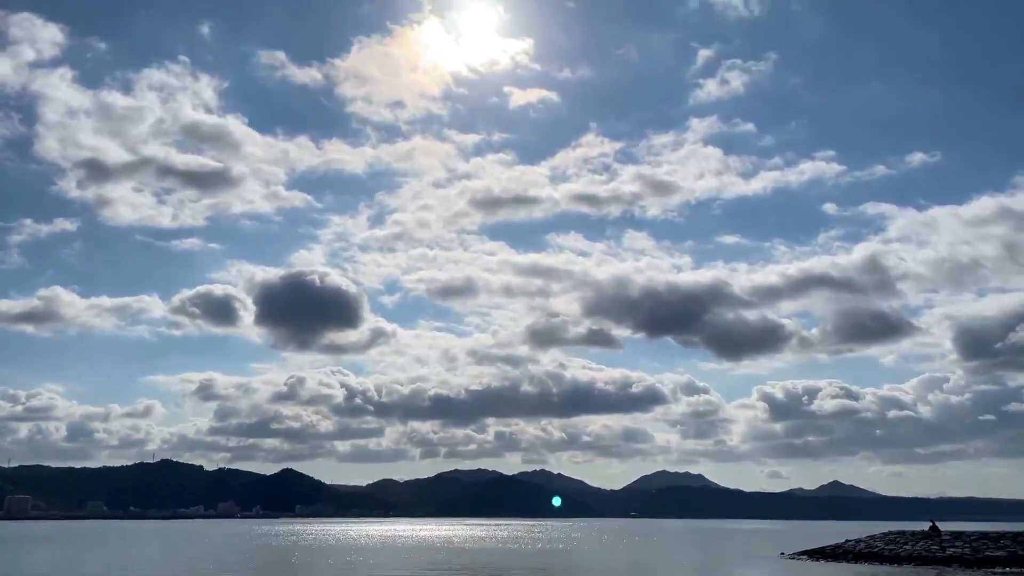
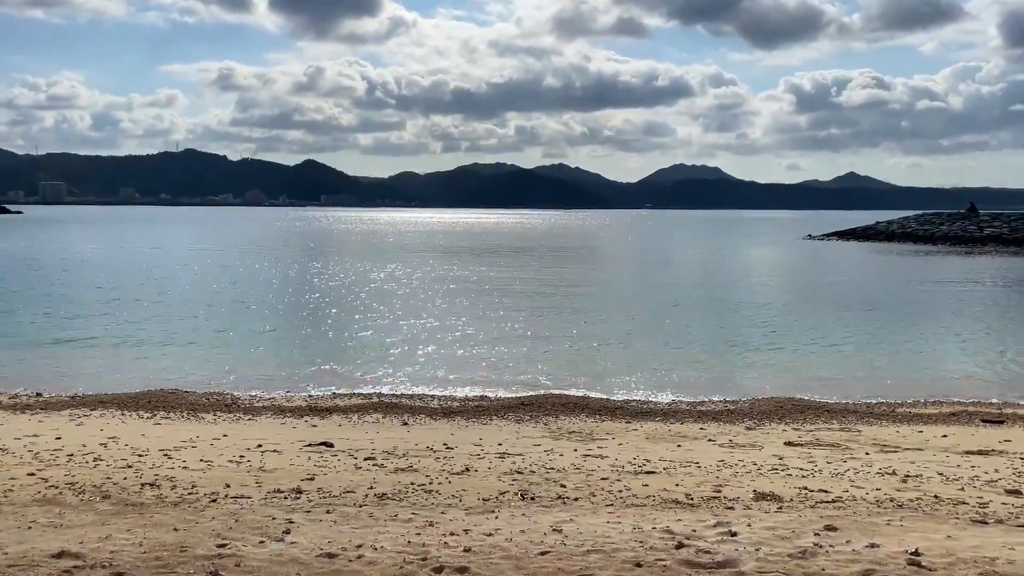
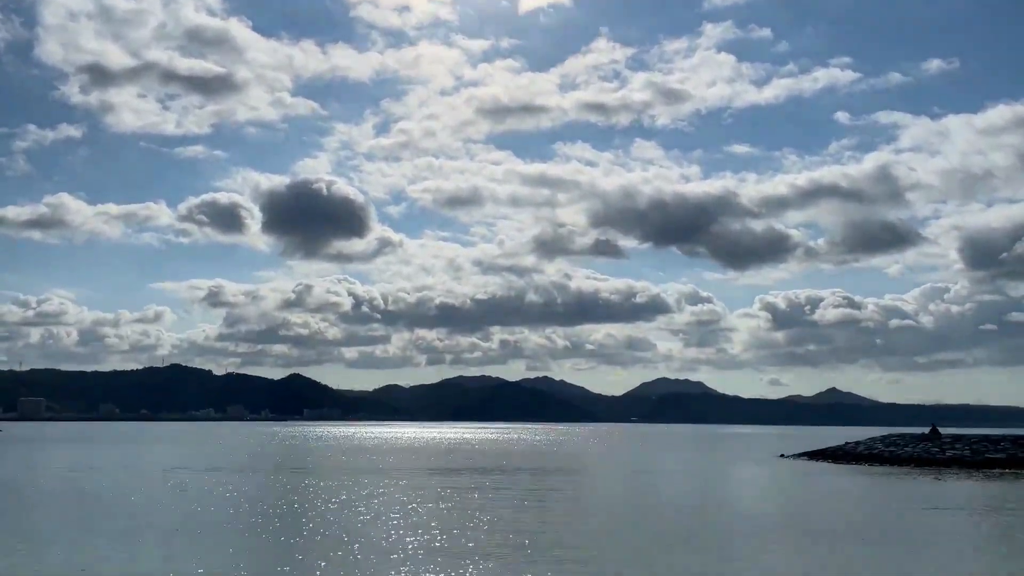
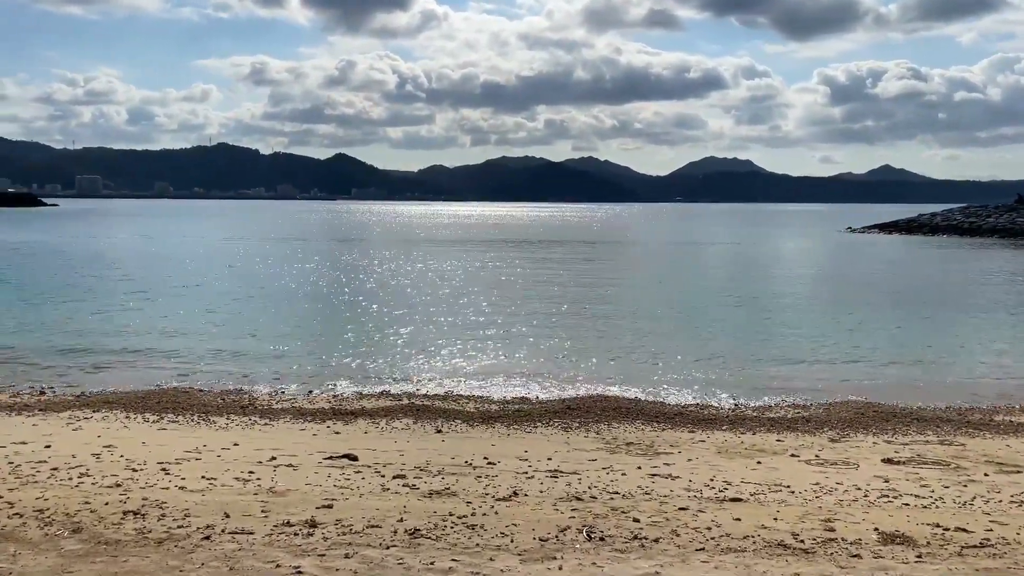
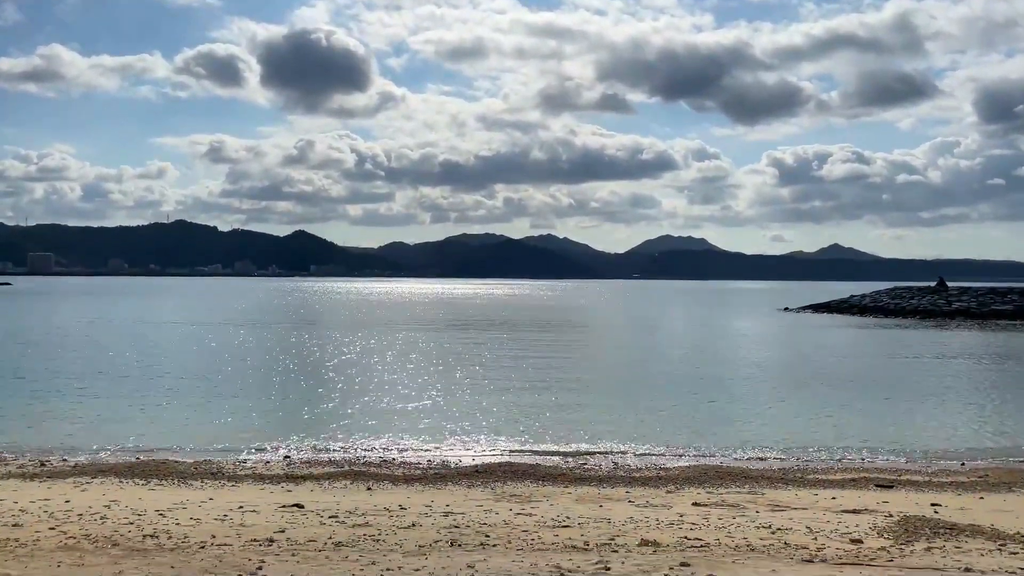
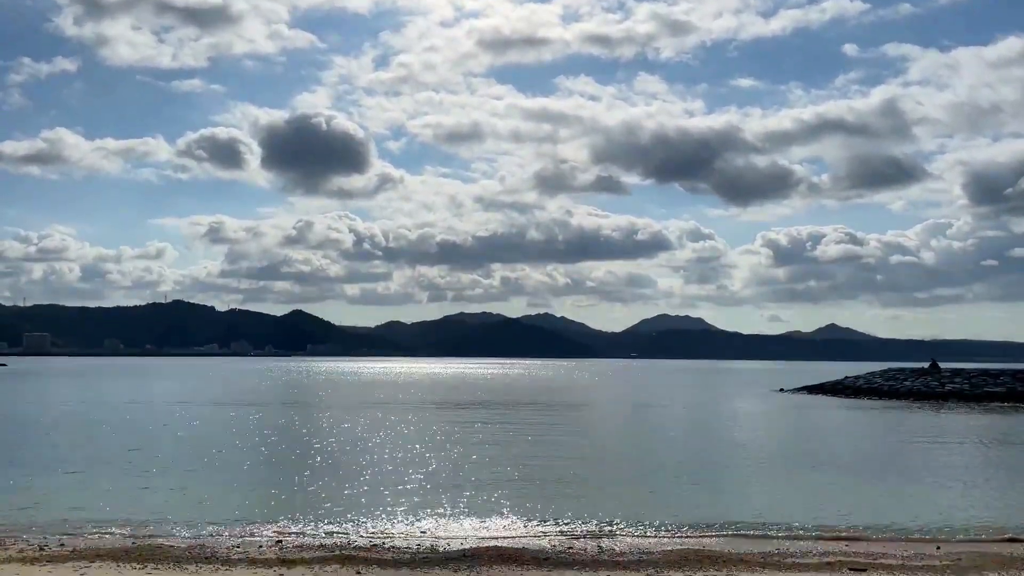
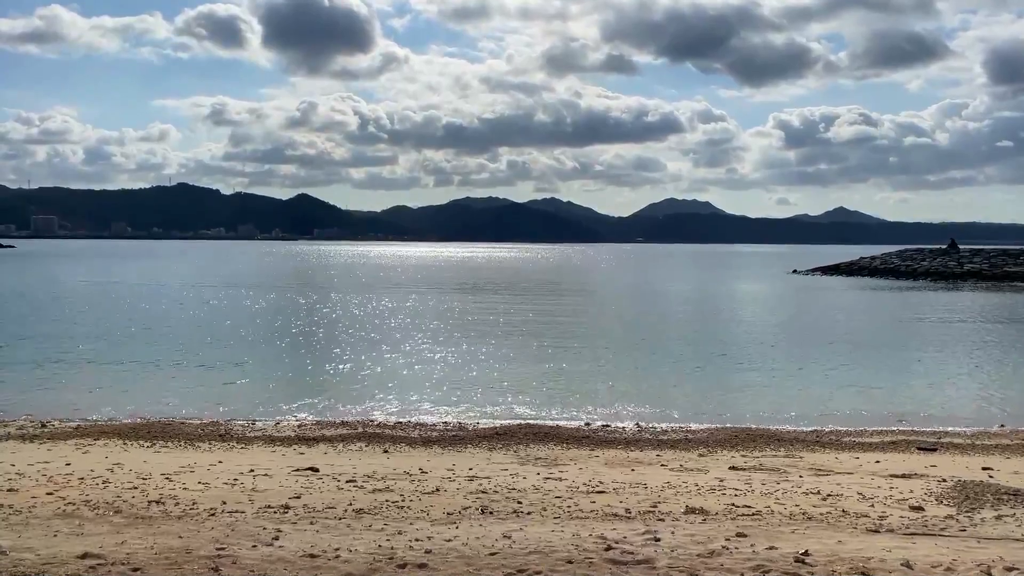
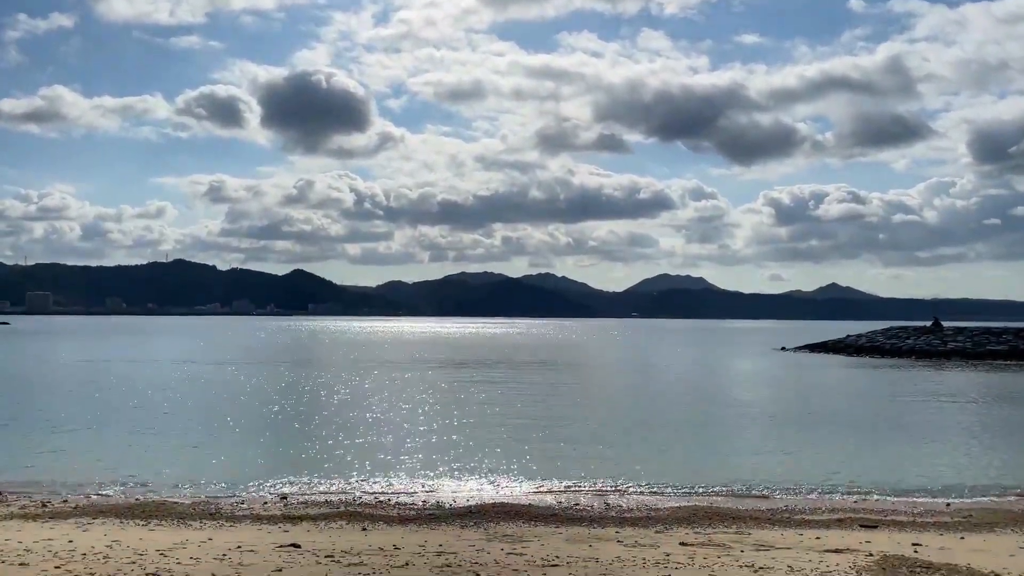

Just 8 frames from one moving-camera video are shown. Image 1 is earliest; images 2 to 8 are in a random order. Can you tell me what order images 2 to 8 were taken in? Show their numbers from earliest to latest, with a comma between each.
3, 6, 8, 5, 7, 2, 4
